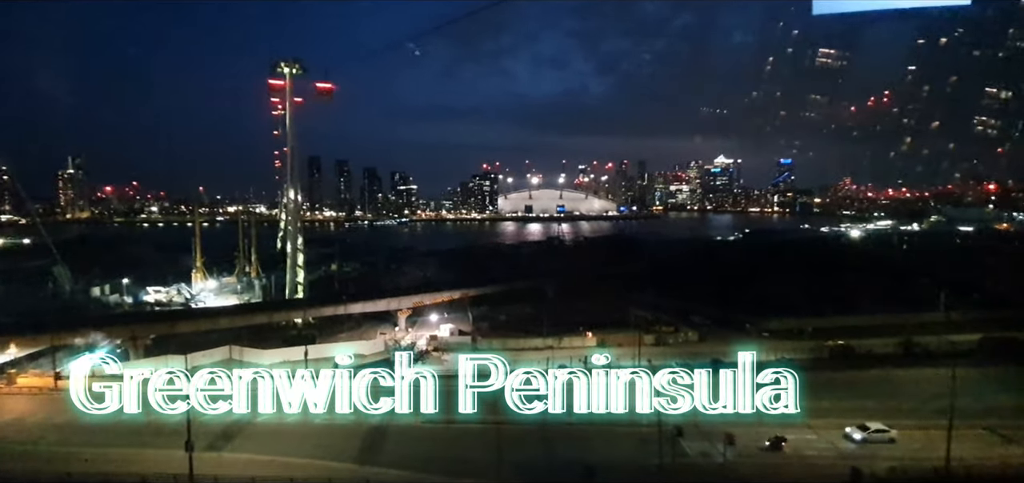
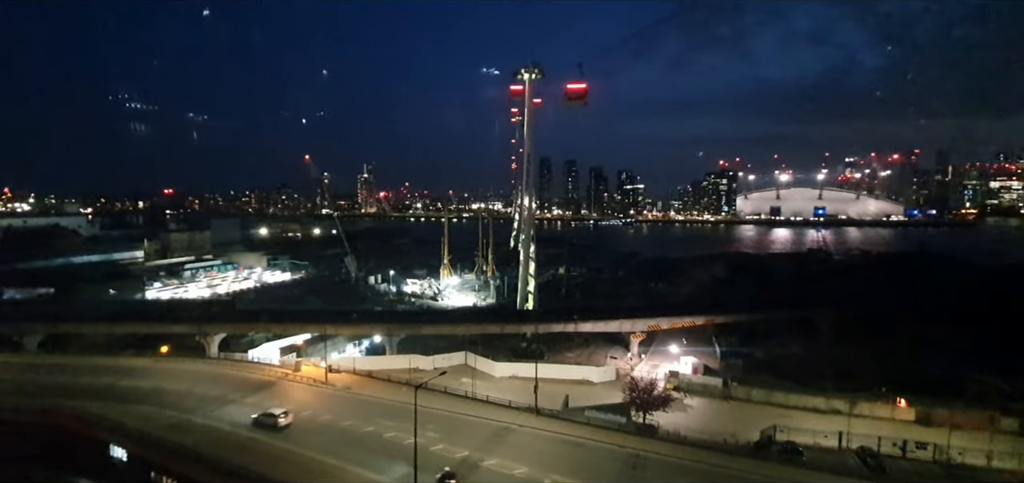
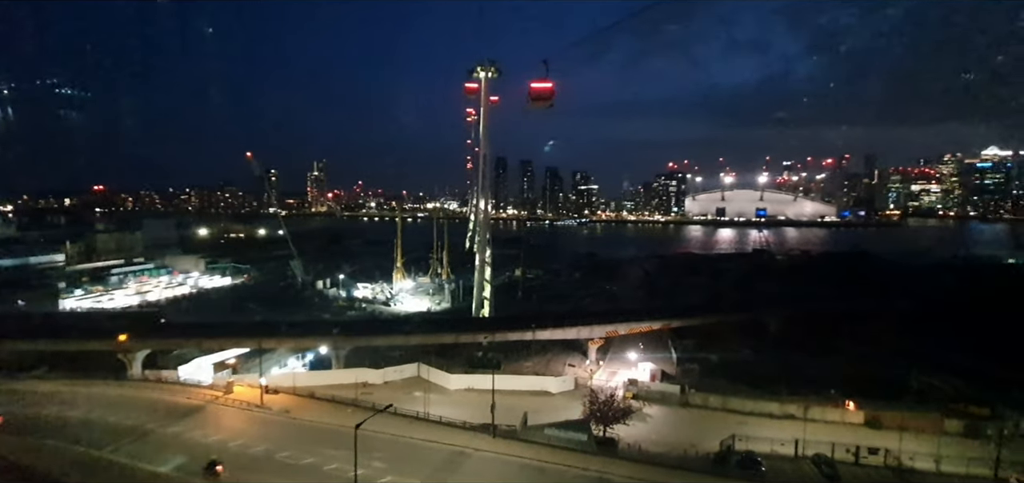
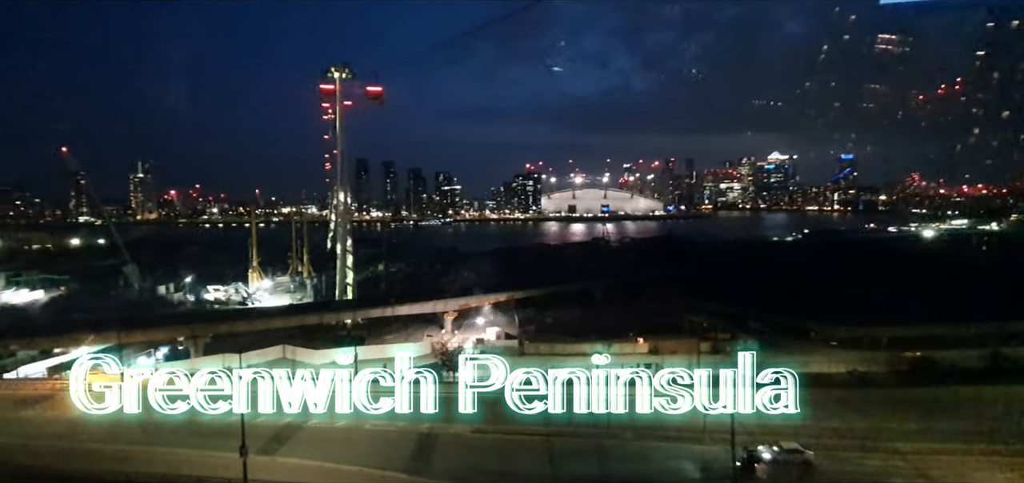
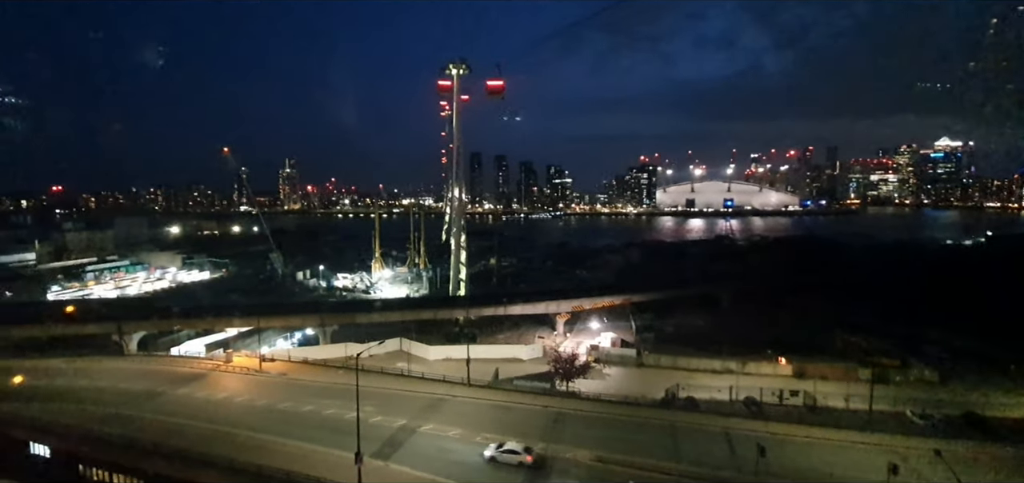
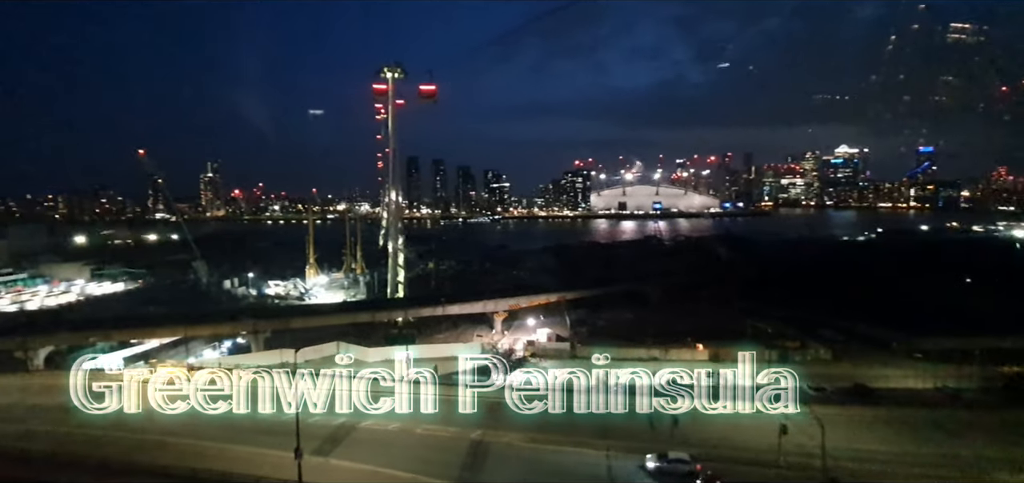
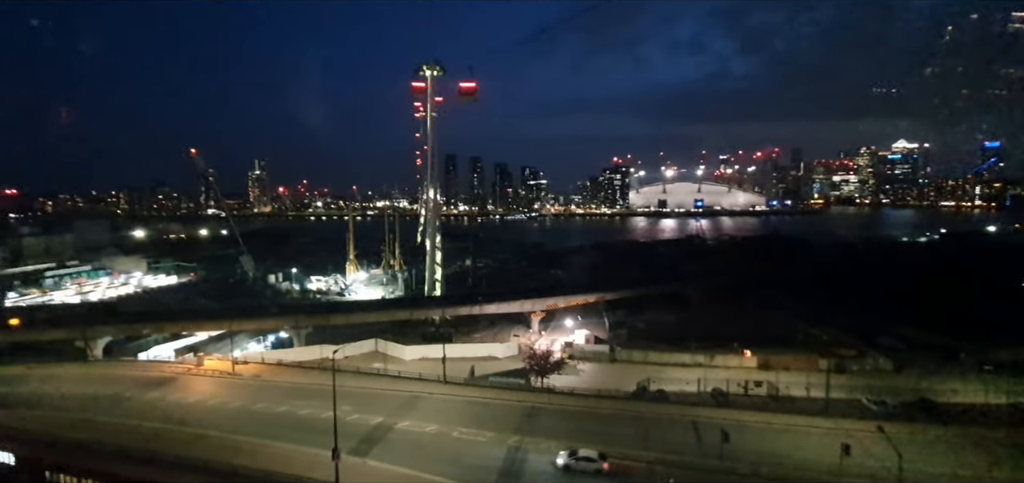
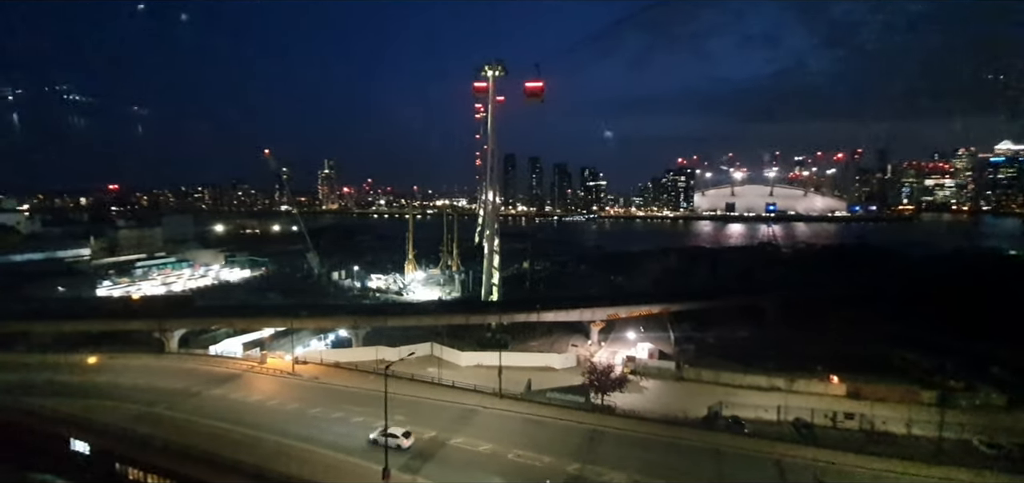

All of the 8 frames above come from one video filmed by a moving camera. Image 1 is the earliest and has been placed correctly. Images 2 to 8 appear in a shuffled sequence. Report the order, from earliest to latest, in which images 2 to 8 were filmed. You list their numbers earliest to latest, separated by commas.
4, 6, 7, 5, 8, 2, 3
